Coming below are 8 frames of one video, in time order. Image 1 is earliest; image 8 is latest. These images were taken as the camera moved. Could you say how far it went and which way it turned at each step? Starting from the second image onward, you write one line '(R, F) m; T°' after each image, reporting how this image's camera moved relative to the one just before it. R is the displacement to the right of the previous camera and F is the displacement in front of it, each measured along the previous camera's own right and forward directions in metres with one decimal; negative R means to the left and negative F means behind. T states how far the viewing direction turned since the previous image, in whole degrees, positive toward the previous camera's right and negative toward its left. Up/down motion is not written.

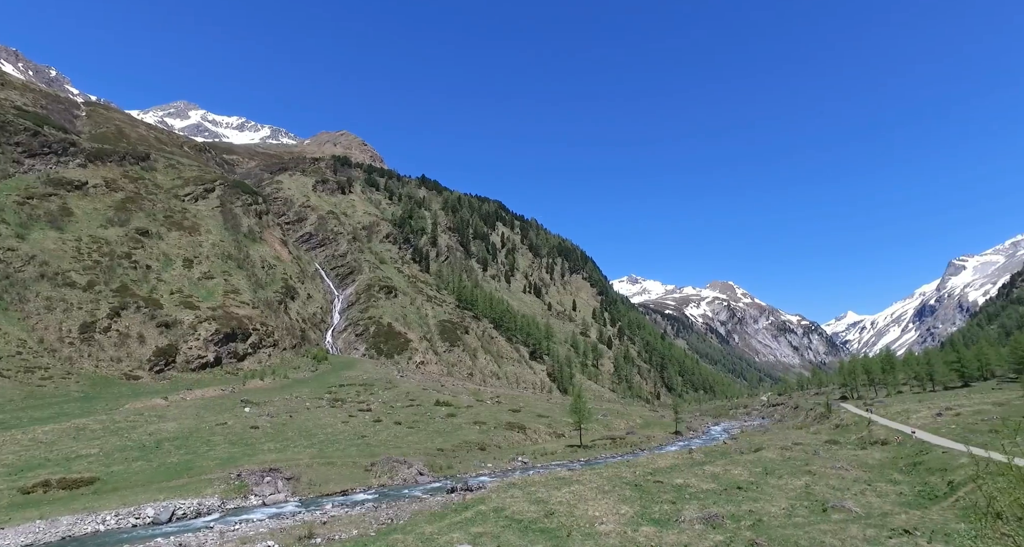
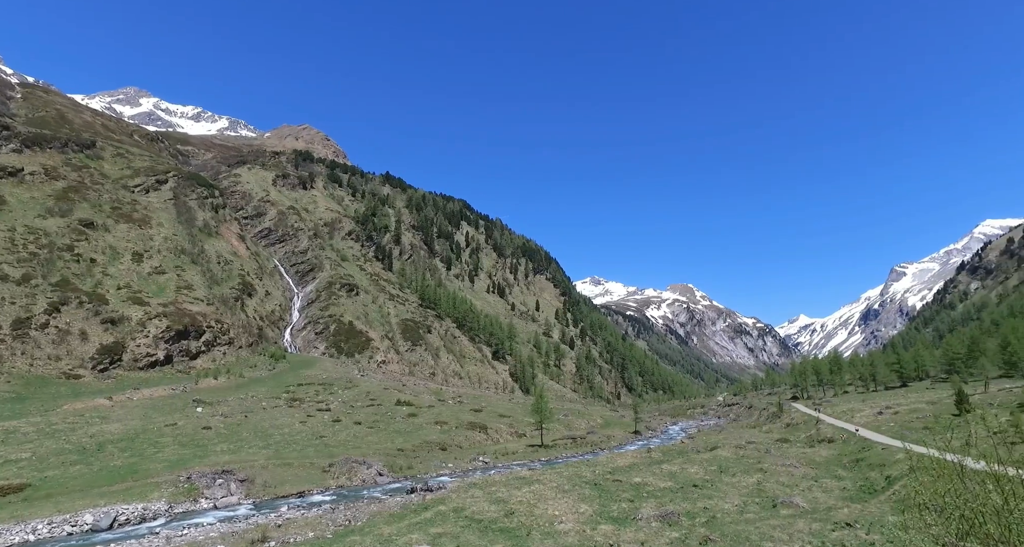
(+0.1, +0.2) m; +3°
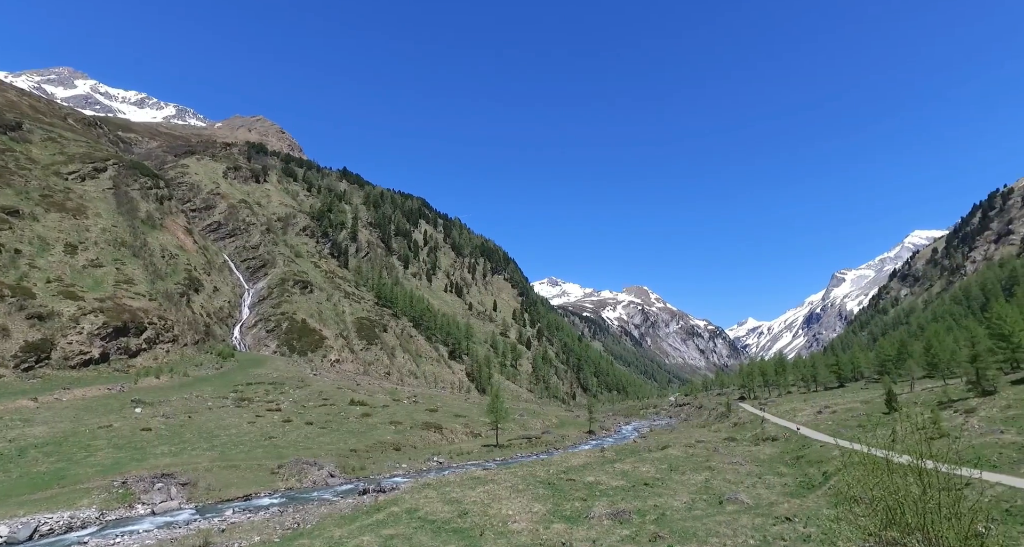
(+0.3, +0.2) m; +4°
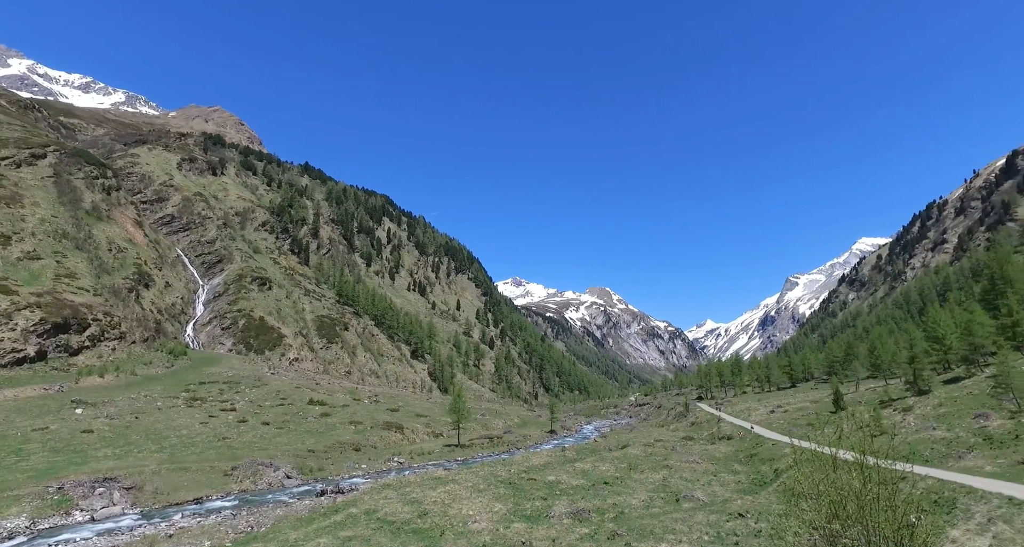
(+0.2, +0.8) m; +3°
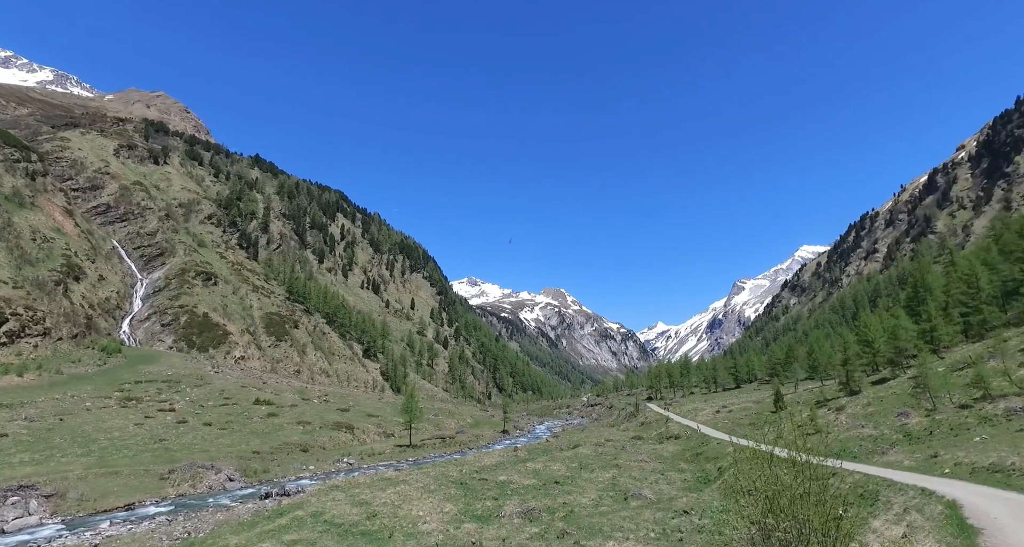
(+0.2, +2.1) m; +4°
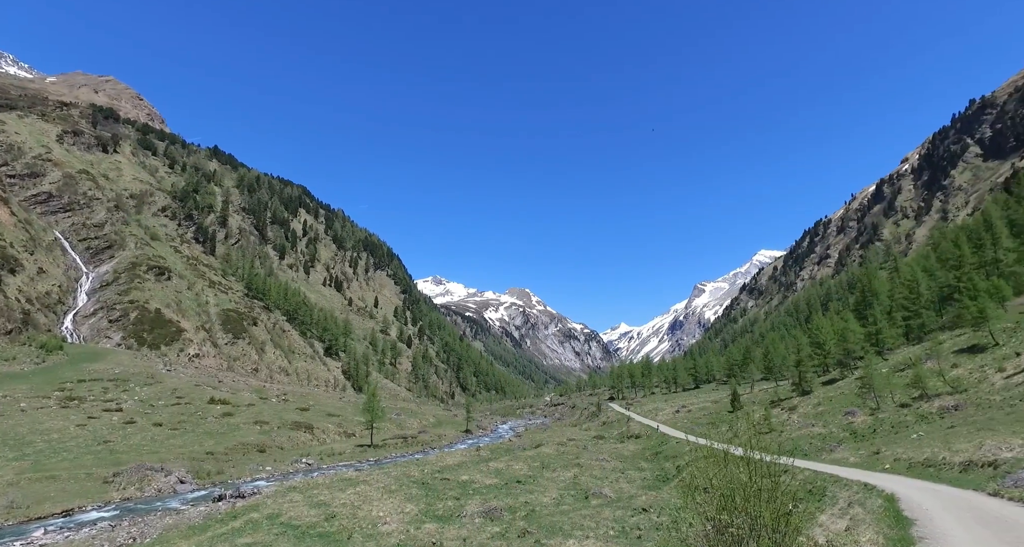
(+0.2, +2.7) m; +3°
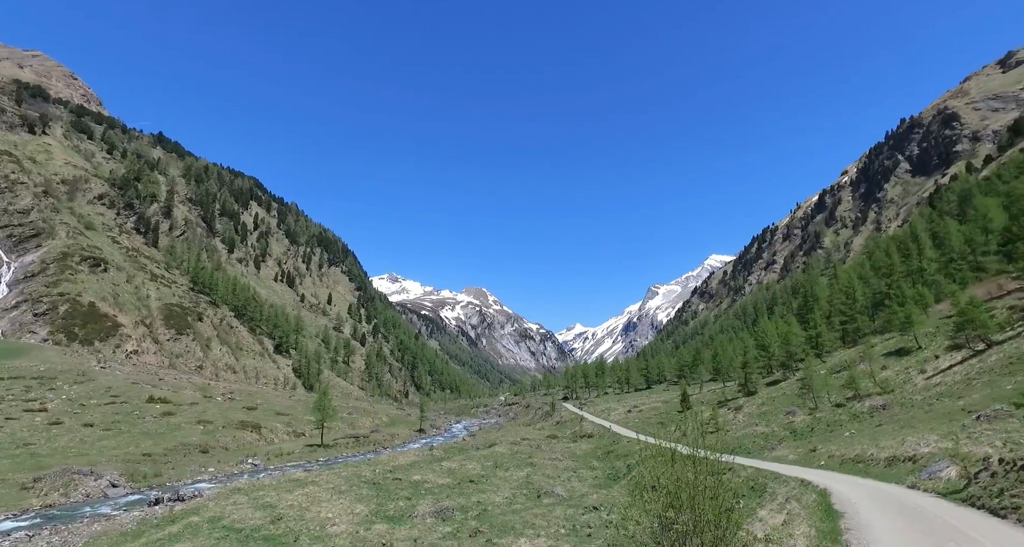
(+3.4, +25.0) m; +4°
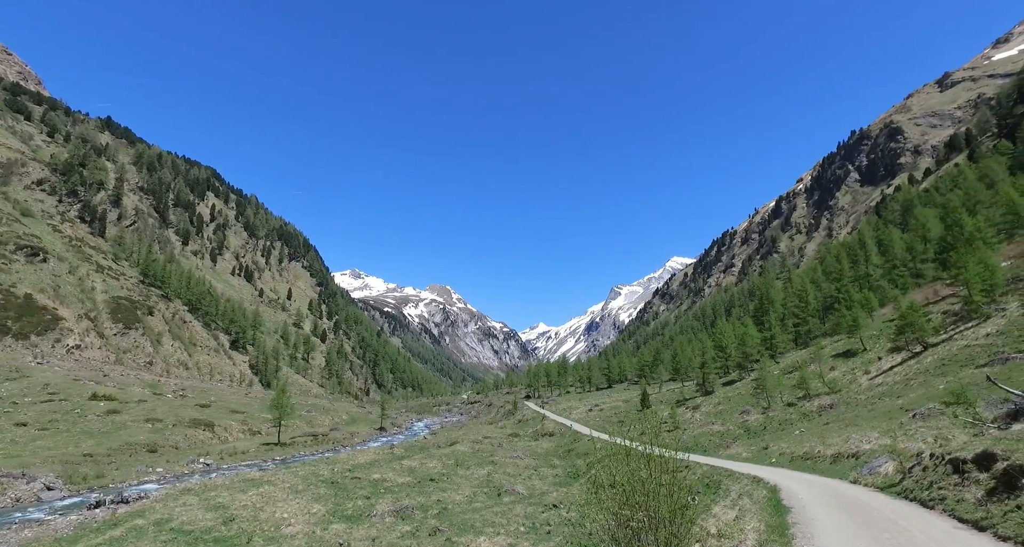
(+14.1, +70.0) m; +3°
